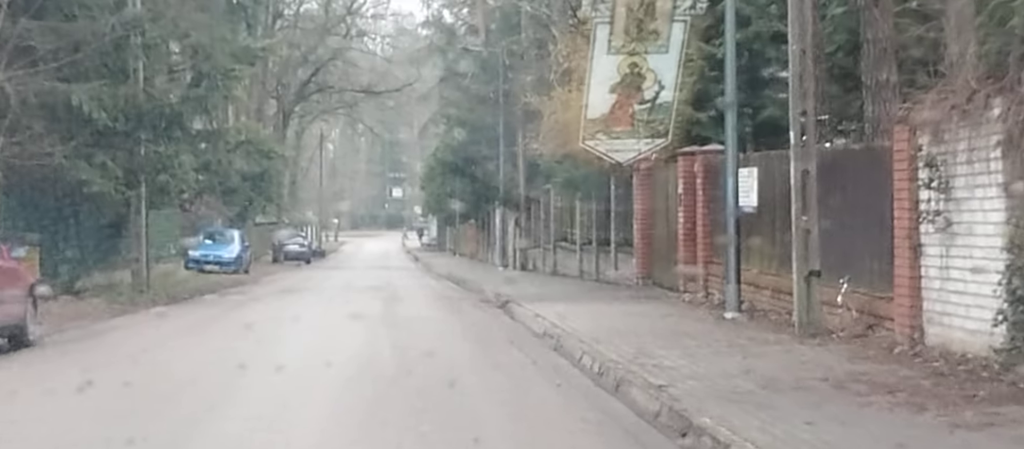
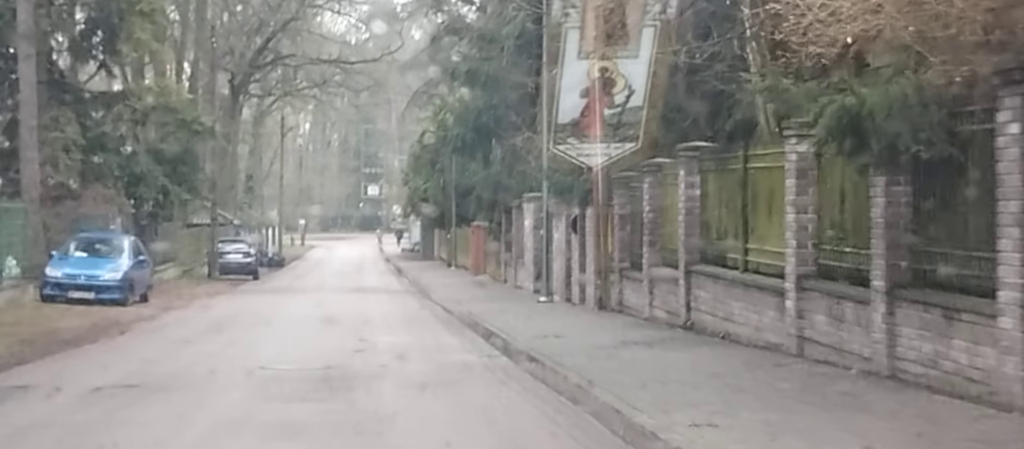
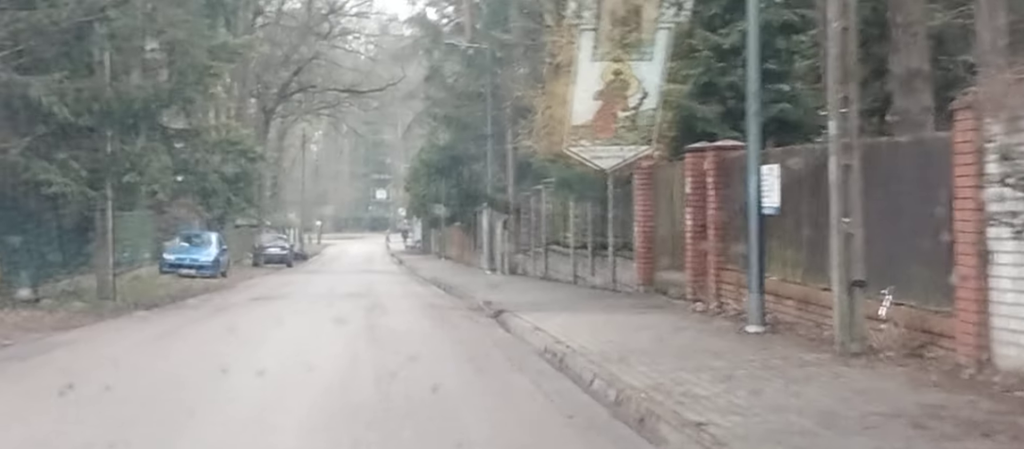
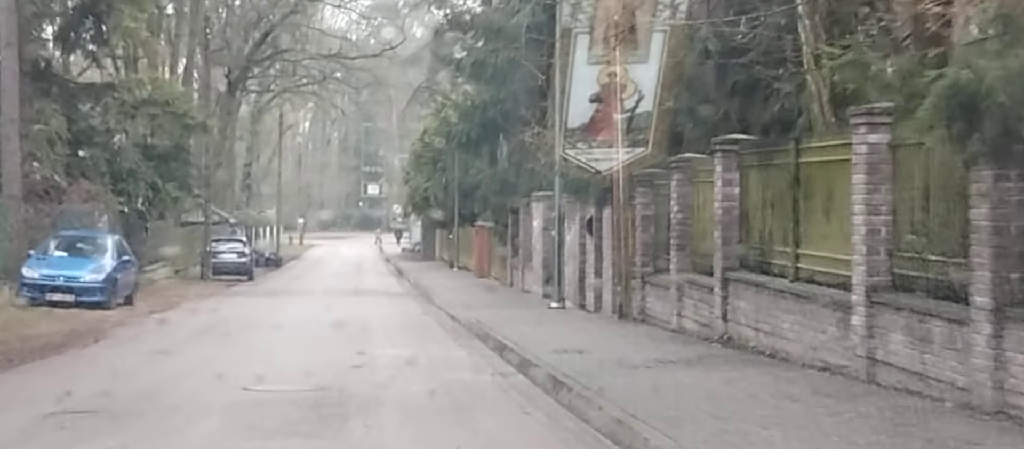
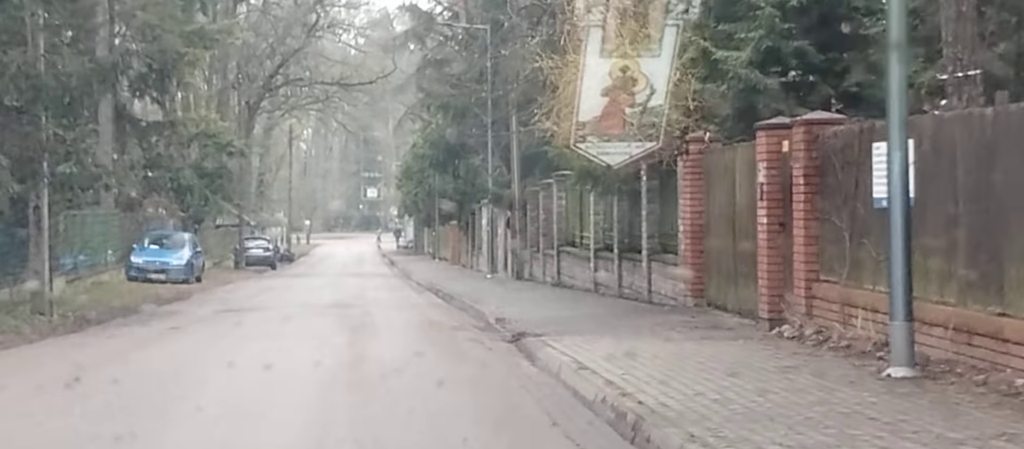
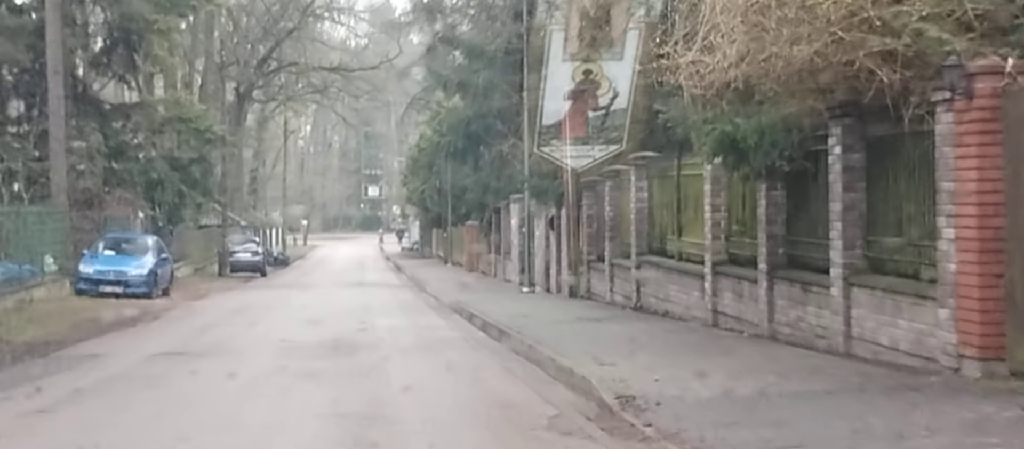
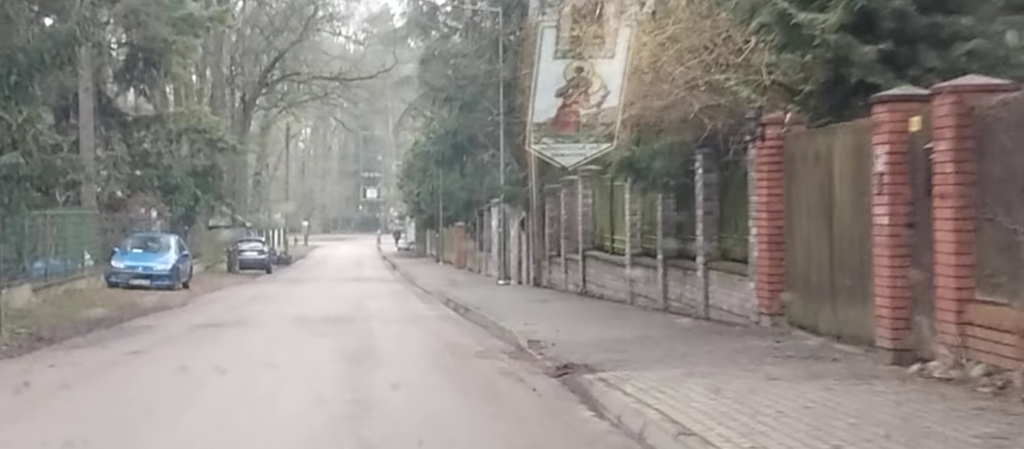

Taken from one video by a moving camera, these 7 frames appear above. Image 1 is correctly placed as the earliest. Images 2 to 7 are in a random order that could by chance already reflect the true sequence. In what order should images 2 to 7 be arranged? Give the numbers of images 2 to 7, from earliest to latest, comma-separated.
3, 5, 7, 6, 2, 4
